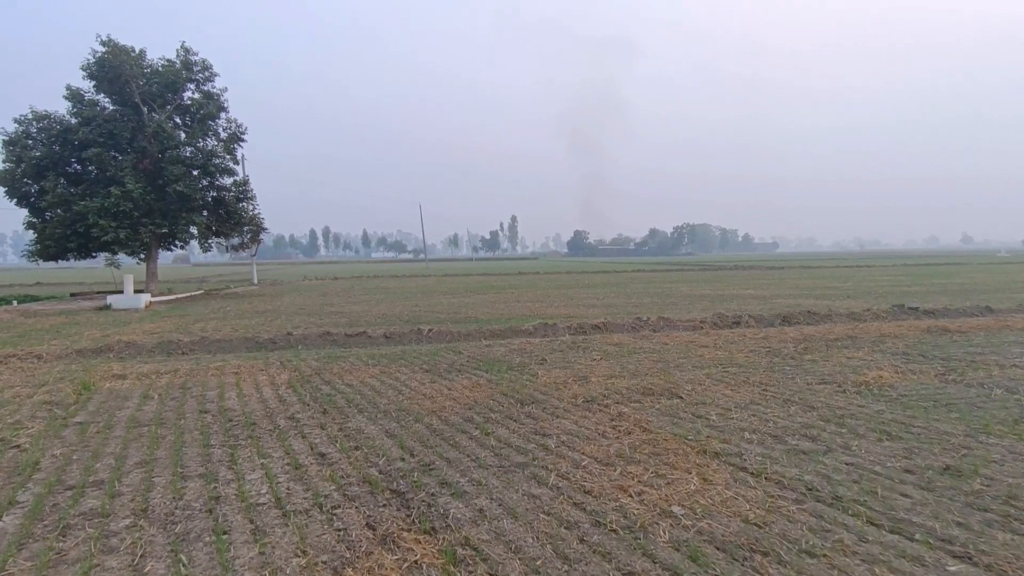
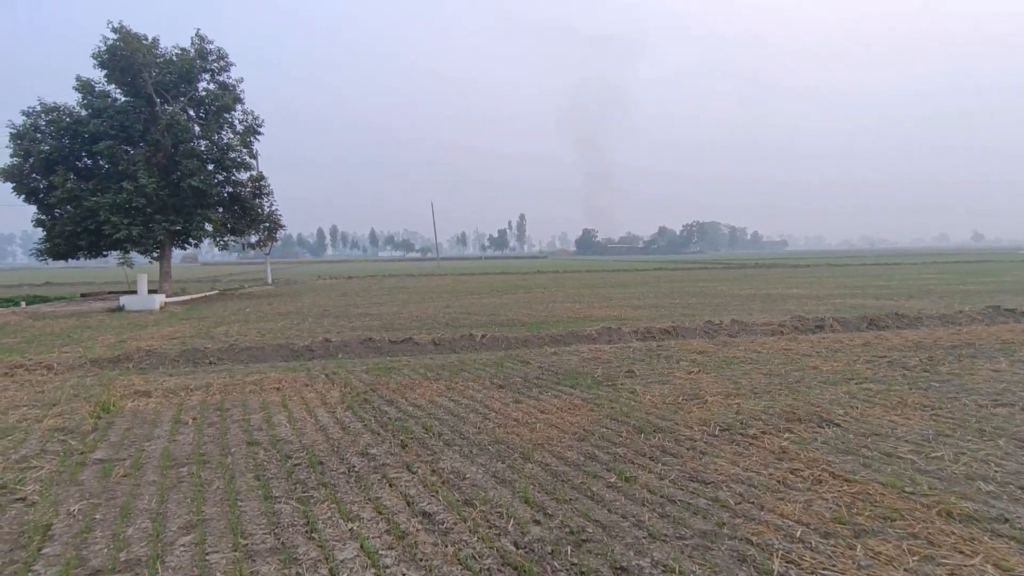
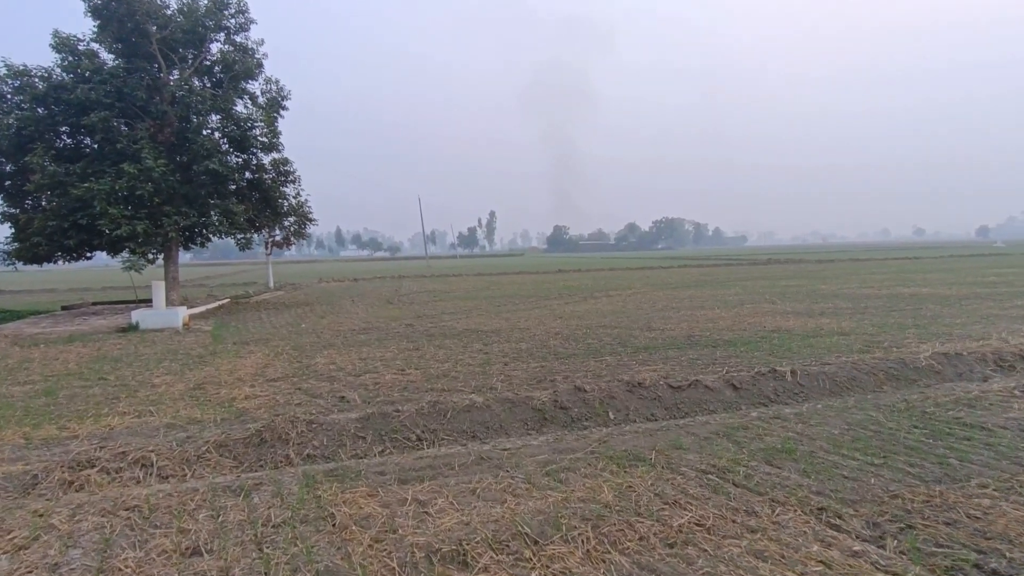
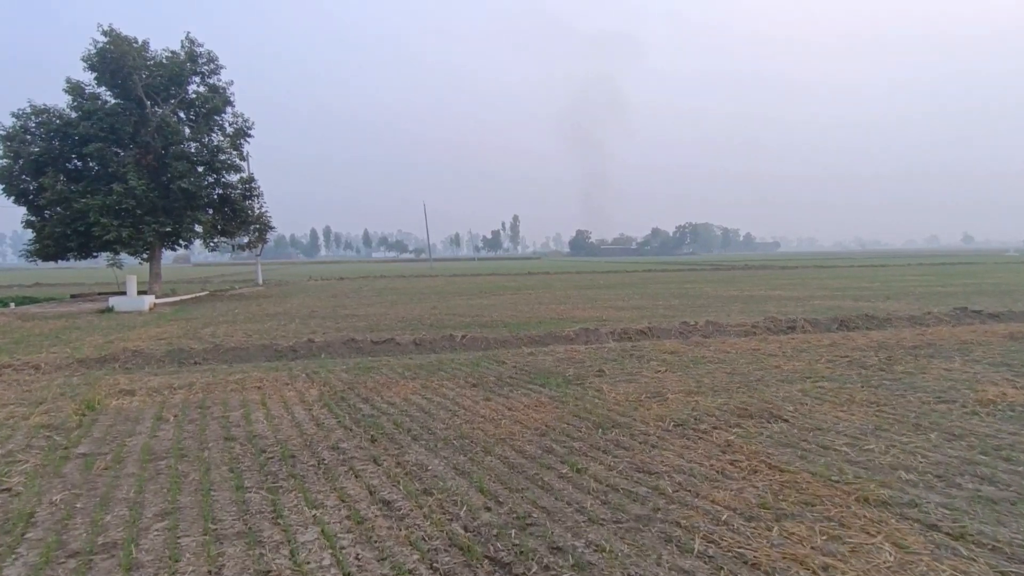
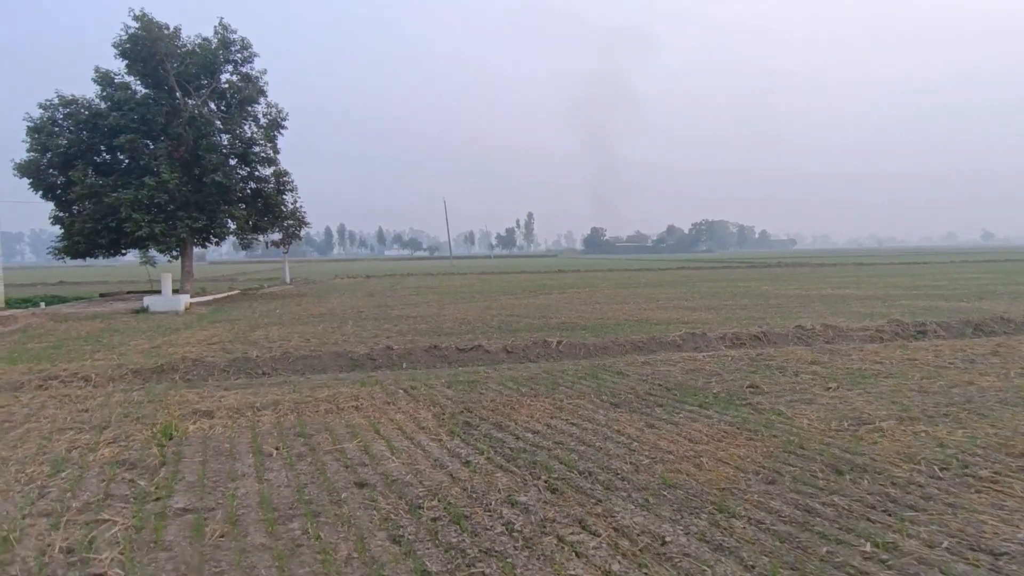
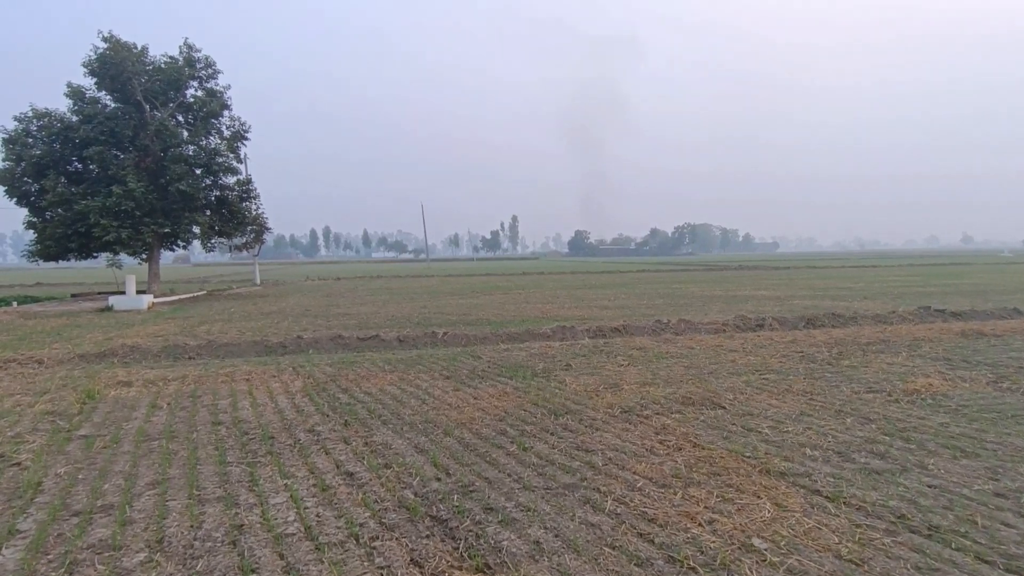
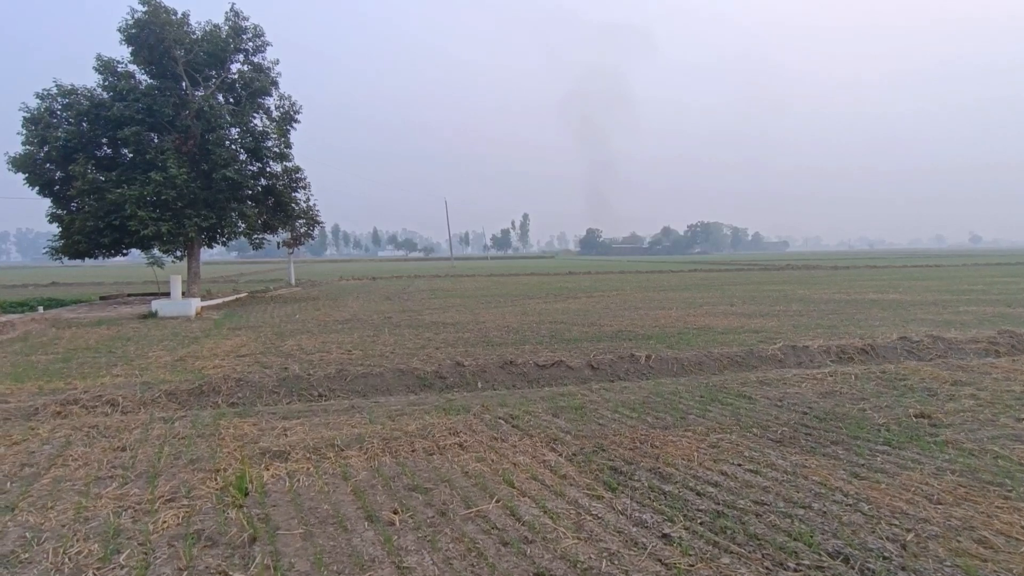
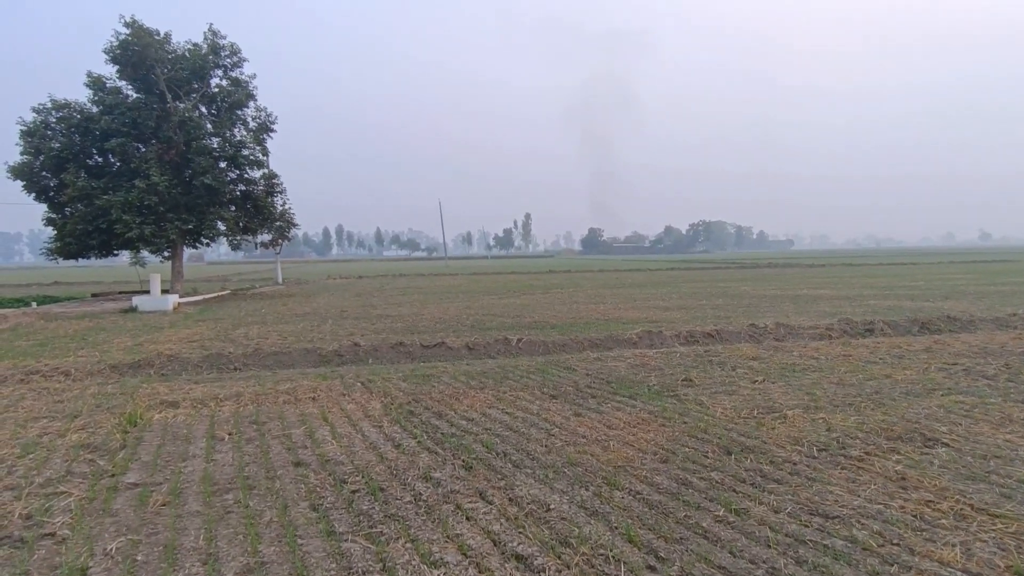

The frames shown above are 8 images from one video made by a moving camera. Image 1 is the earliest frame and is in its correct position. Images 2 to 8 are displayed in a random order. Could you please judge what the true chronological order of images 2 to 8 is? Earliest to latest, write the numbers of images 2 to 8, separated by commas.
6, 4, 2, 8, 5, 7, 3
